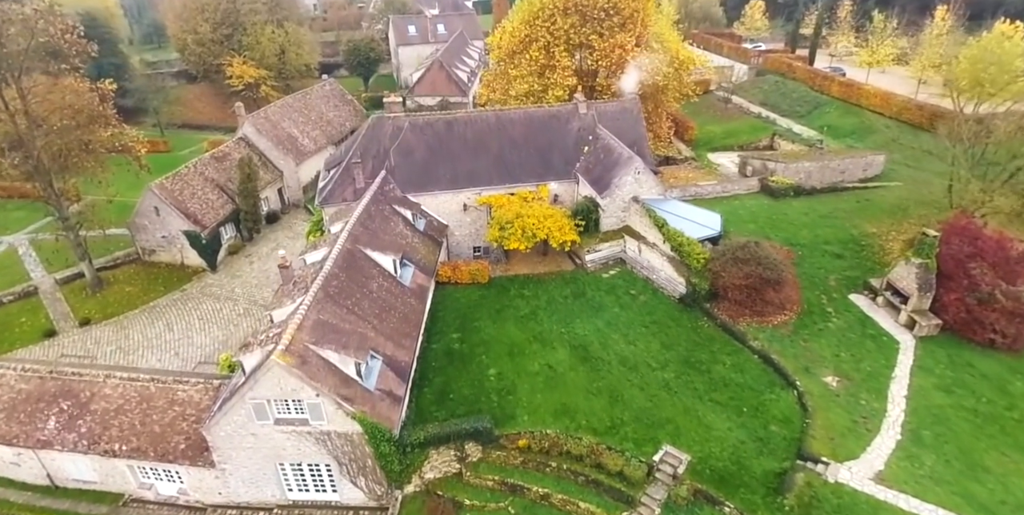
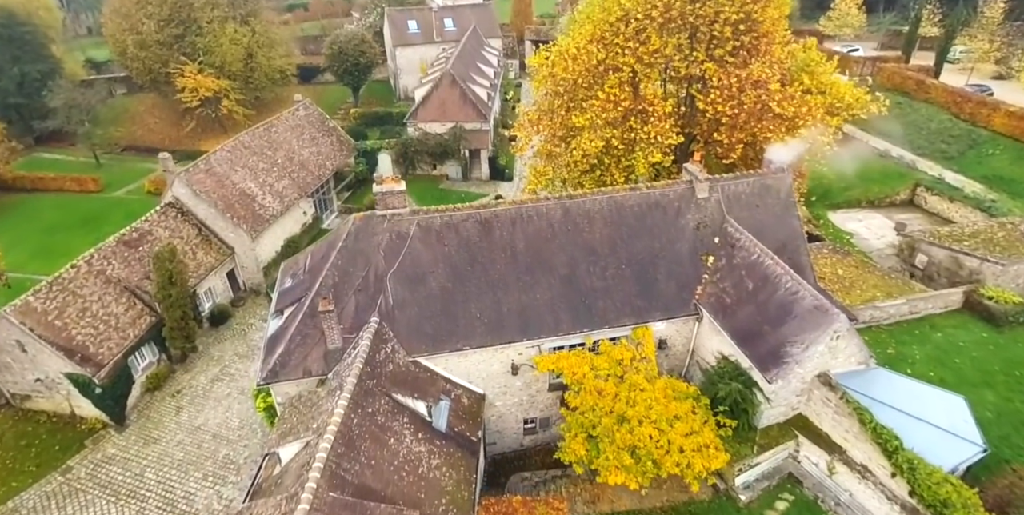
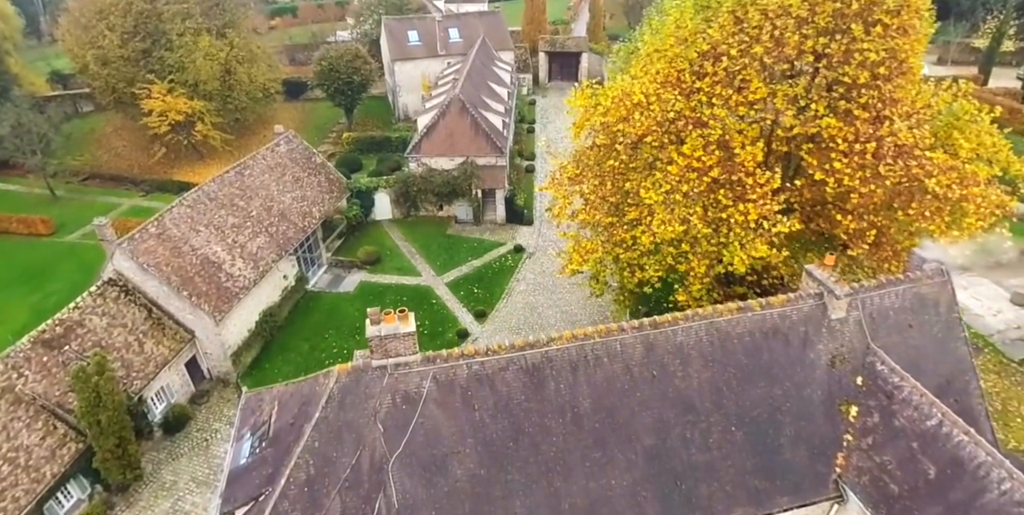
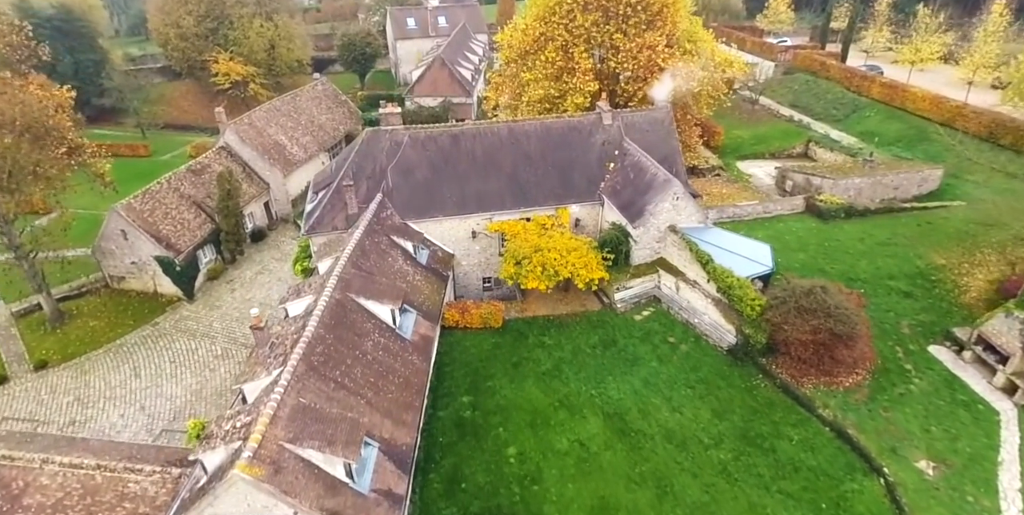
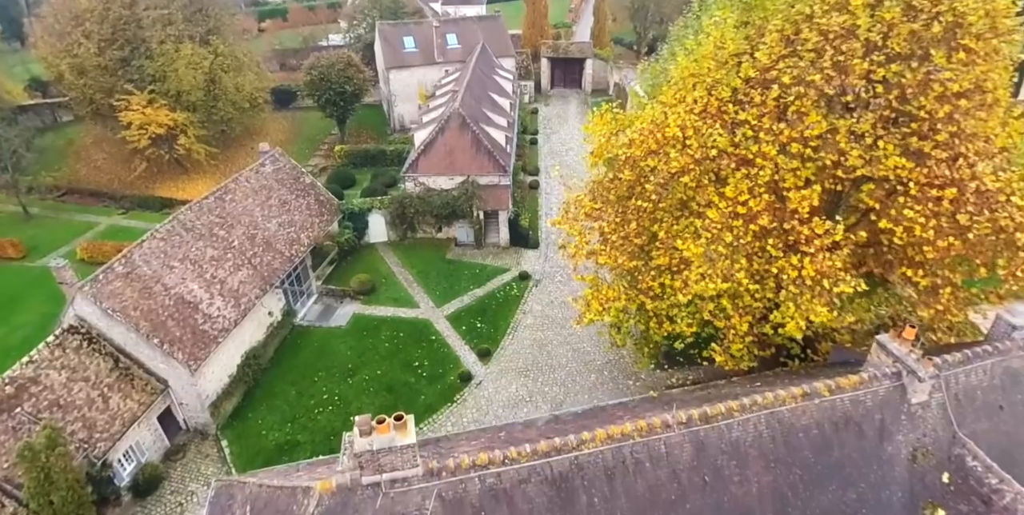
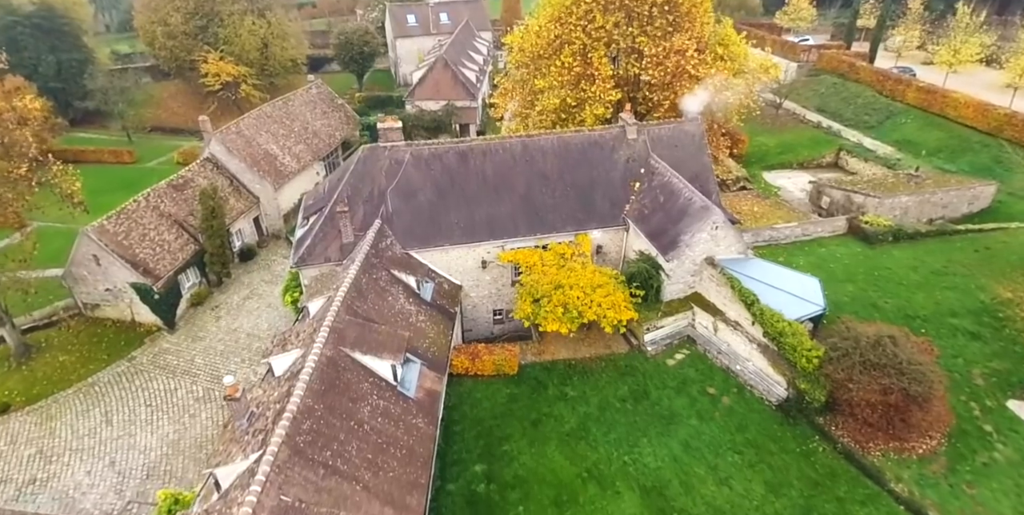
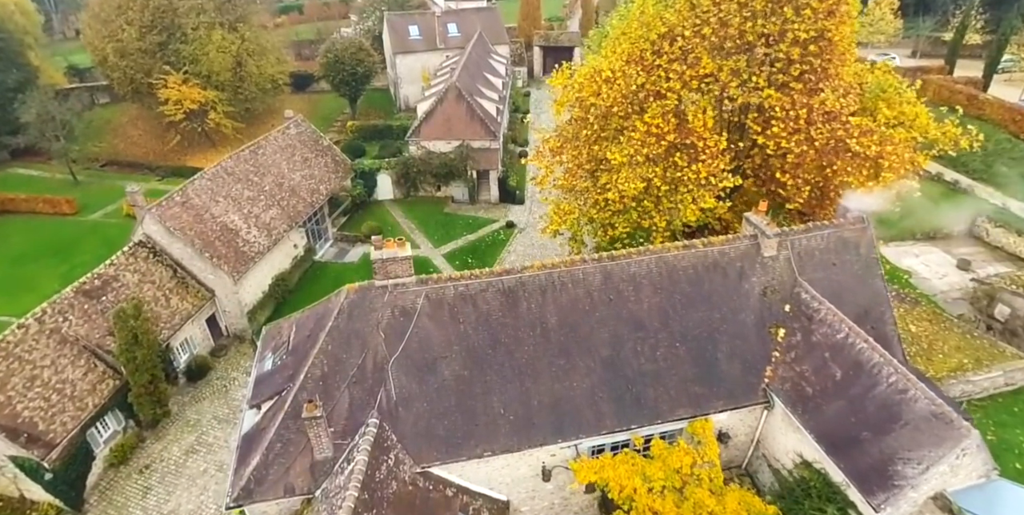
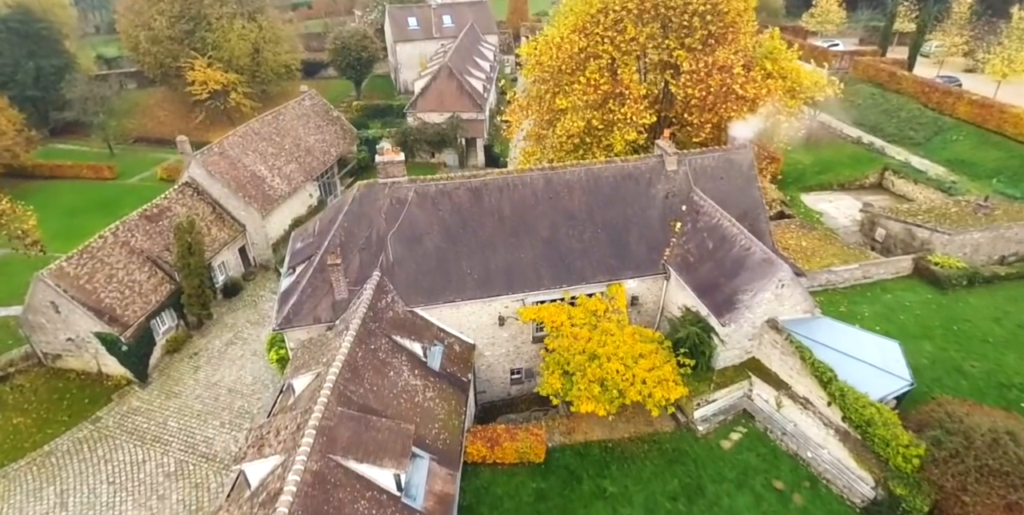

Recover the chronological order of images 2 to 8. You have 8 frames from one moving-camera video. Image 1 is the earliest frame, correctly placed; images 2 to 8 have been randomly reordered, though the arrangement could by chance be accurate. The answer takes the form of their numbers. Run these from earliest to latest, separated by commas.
4, 6, 8, 2, 7, 3, 5
